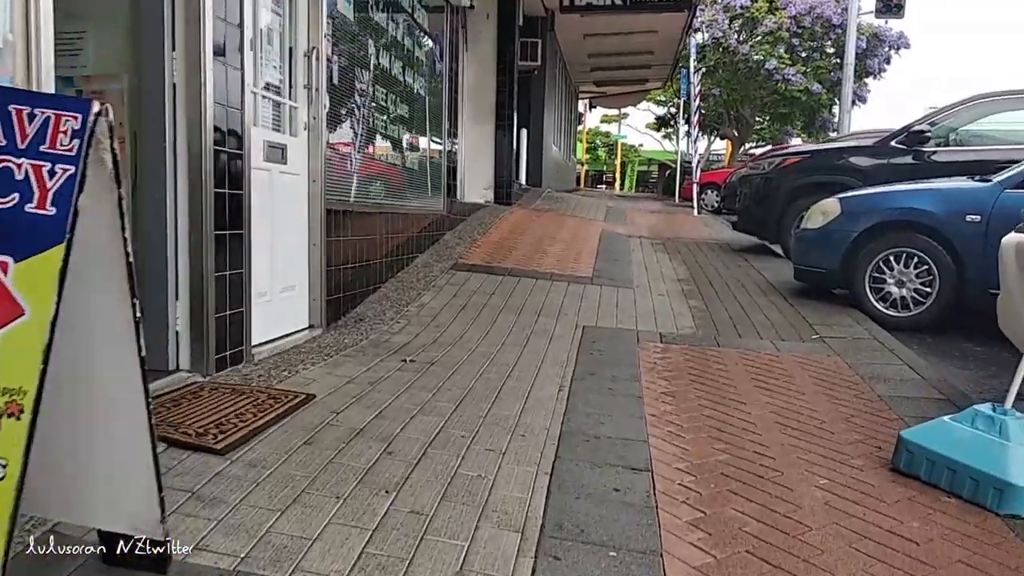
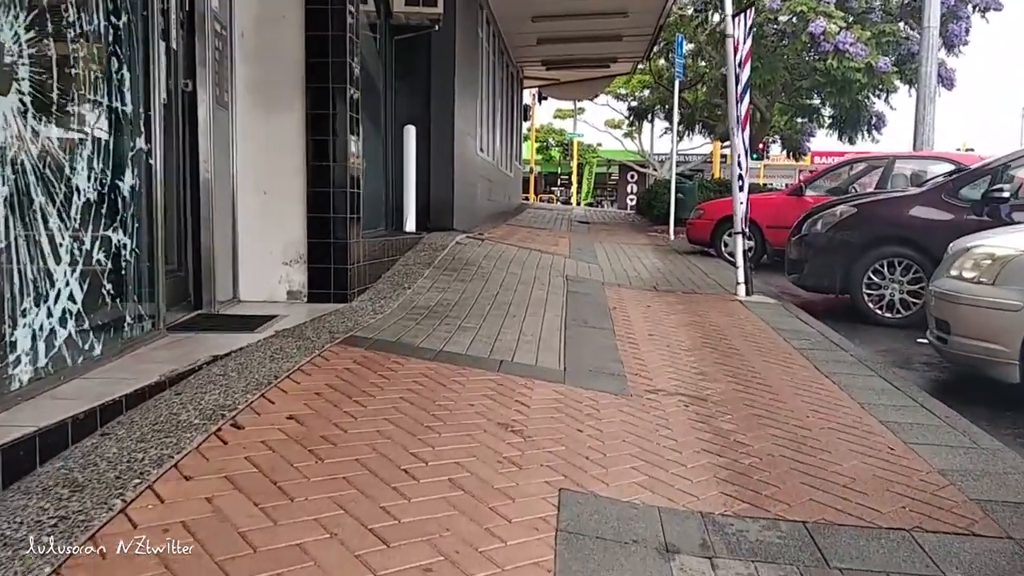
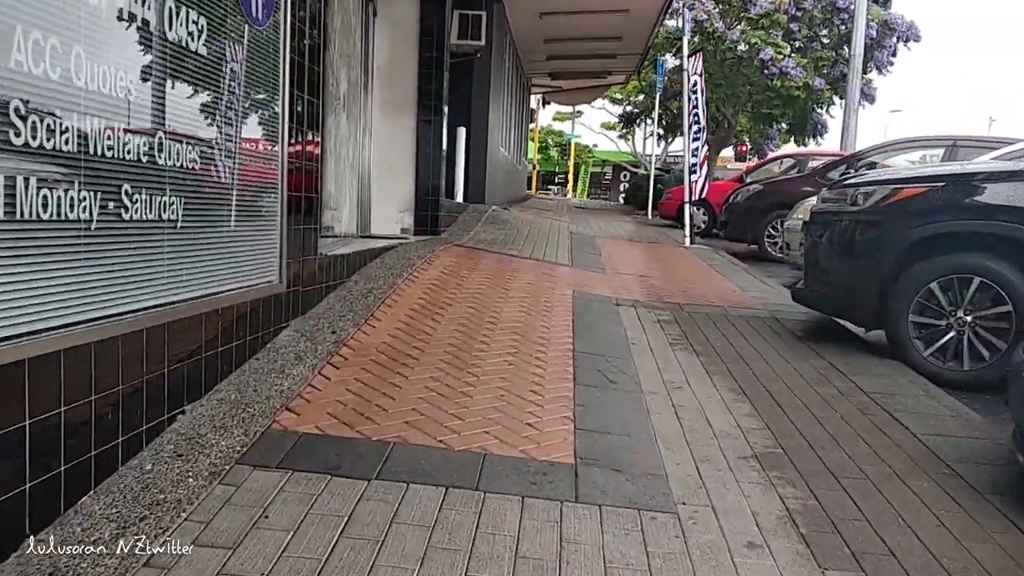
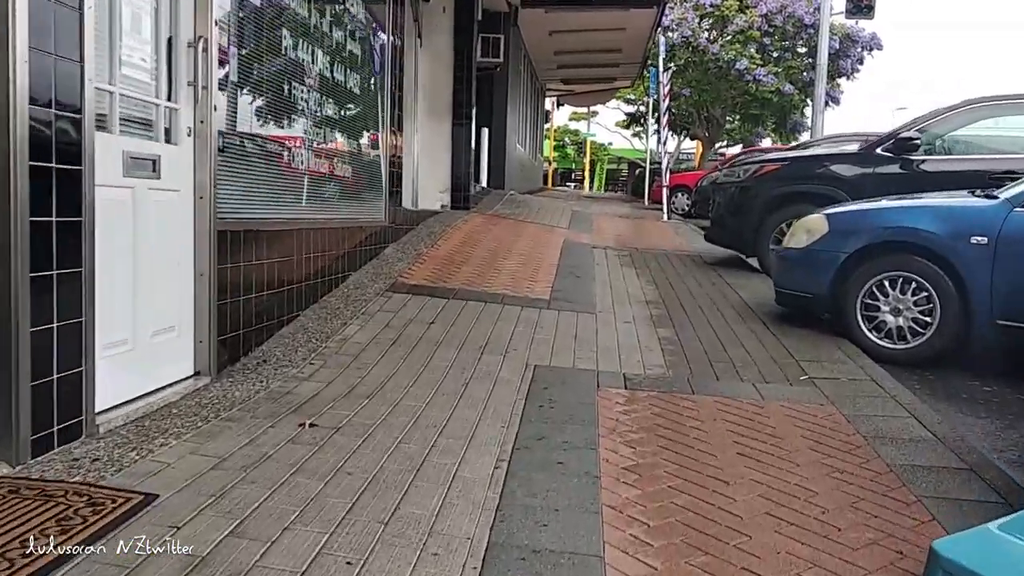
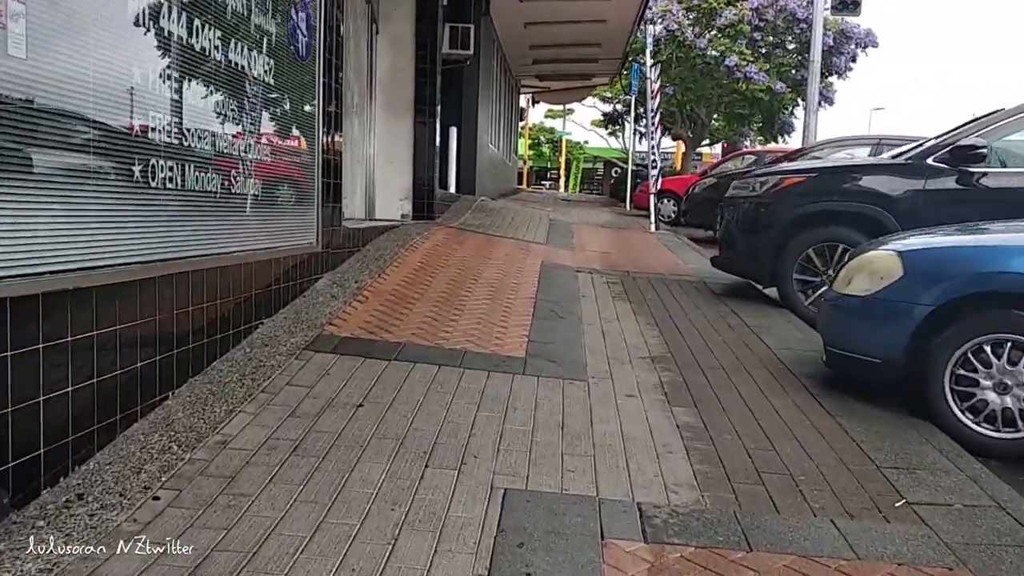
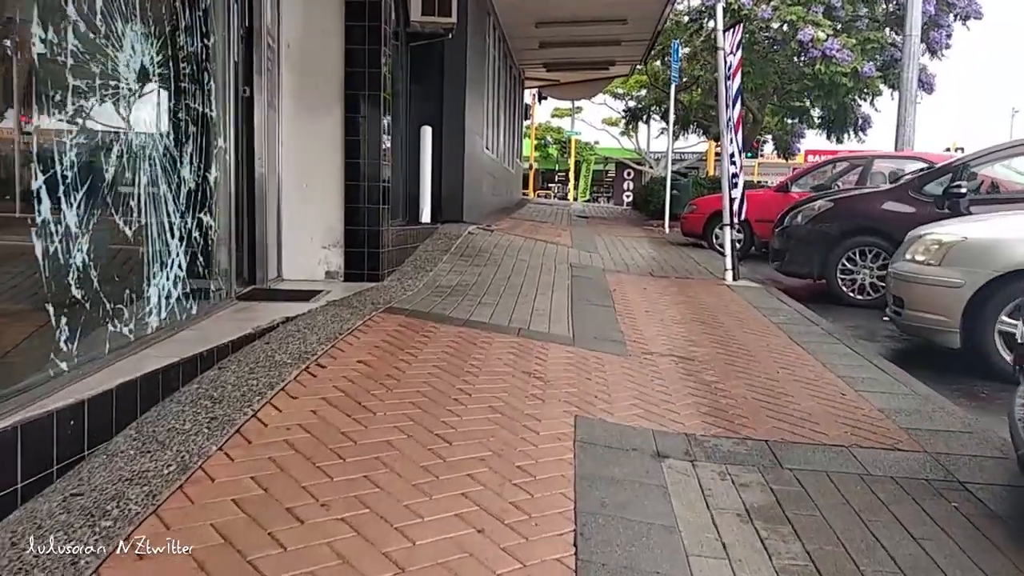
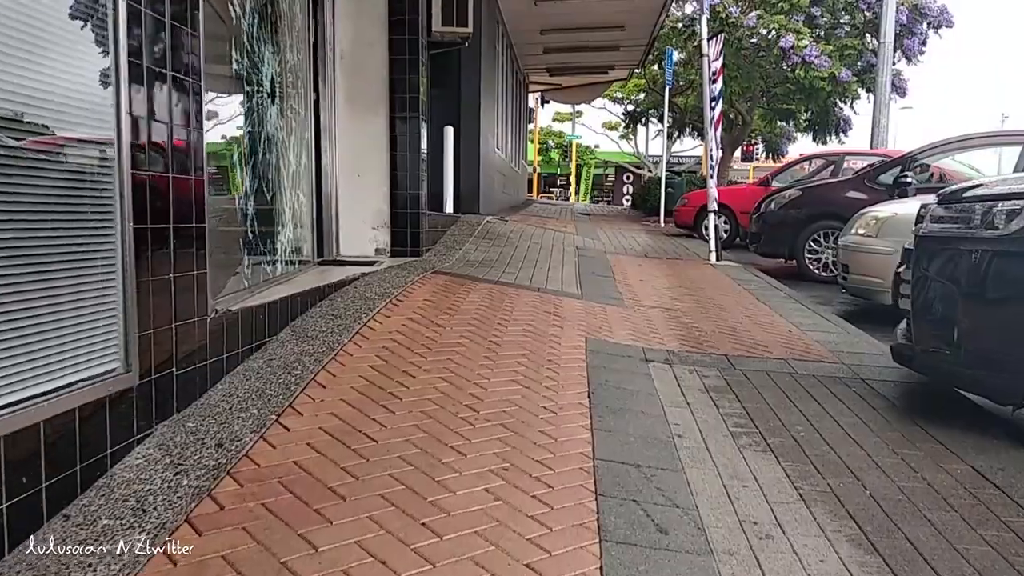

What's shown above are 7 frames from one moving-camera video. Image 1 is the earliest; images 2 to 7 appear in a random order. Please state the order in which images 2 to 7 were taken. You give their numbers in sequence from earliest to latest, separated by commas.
4, 5, 3, 7, 6, 2
